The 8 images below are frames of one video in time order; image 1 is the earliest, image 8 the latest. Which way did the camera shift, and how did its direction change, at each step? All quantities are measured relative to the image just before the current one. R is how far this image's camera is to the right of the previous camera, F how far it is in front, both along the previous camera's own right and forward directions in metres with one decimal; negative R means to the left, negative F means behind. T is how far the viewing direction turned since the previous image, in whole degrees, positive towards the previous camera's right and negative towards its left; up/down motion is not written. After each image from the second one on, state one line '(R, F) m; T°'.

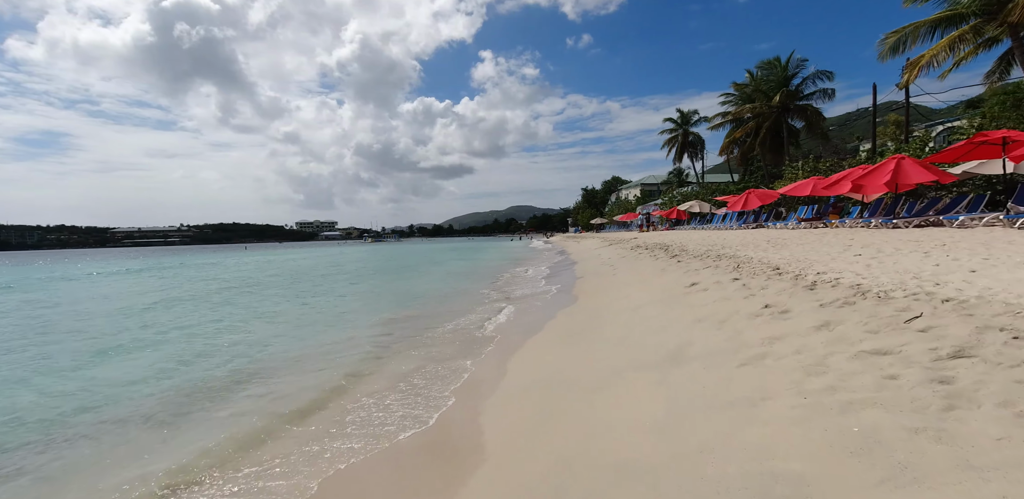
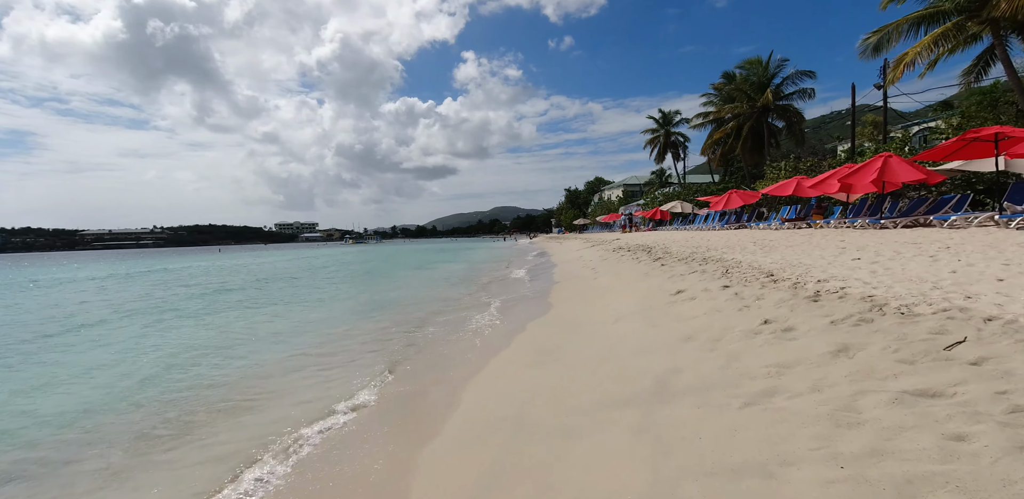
(+0.2, +0.8) m; +2°
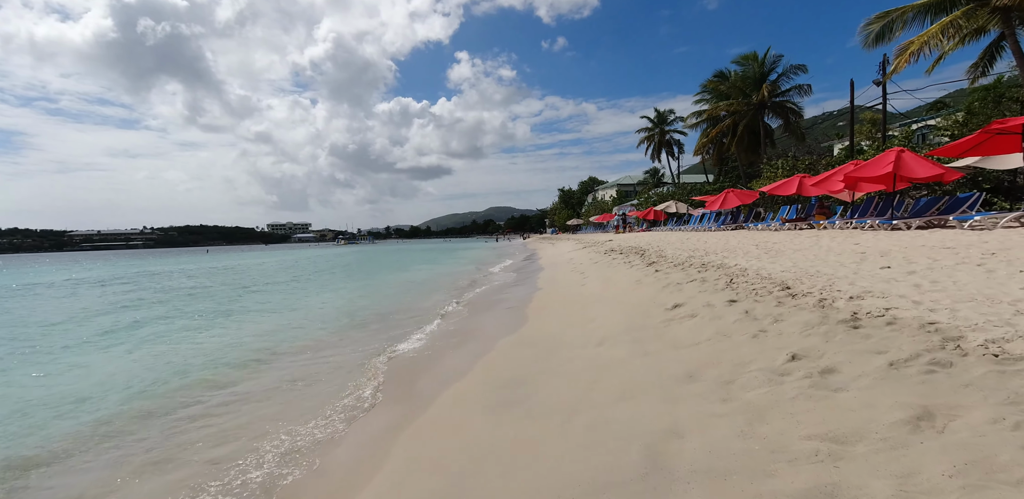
(+0.3, +1.1) m; +1°
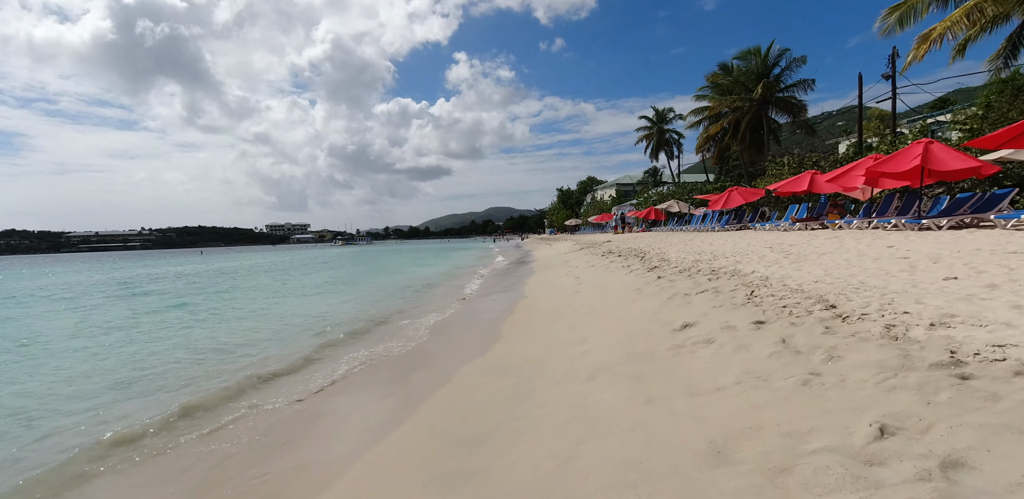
(+0.3, +1.2) m; 0°
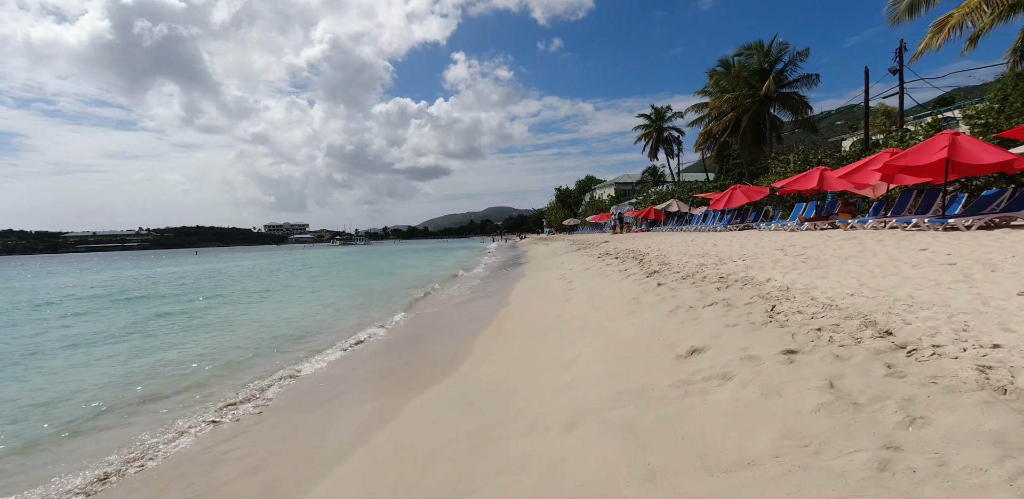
(+0.3, +0.9) m; 0°
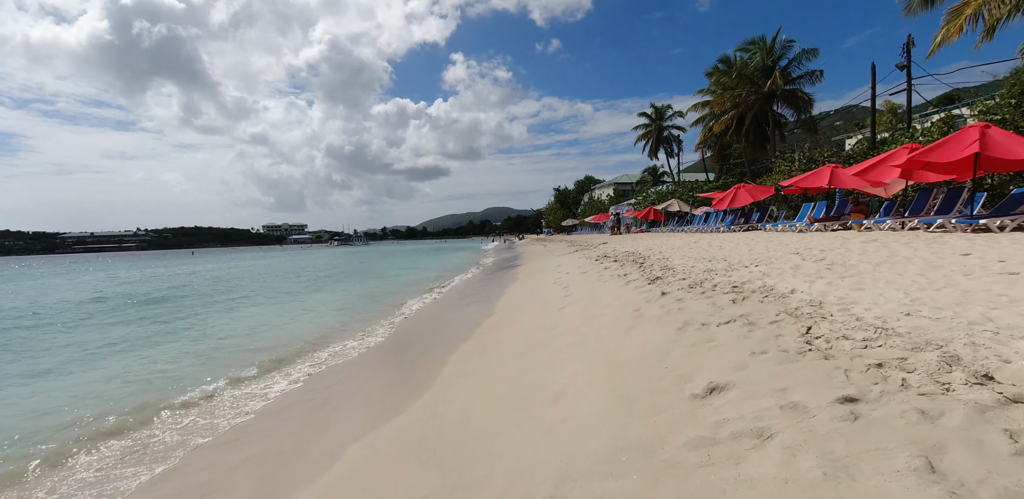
(+0.2, +0.9) m; 0°
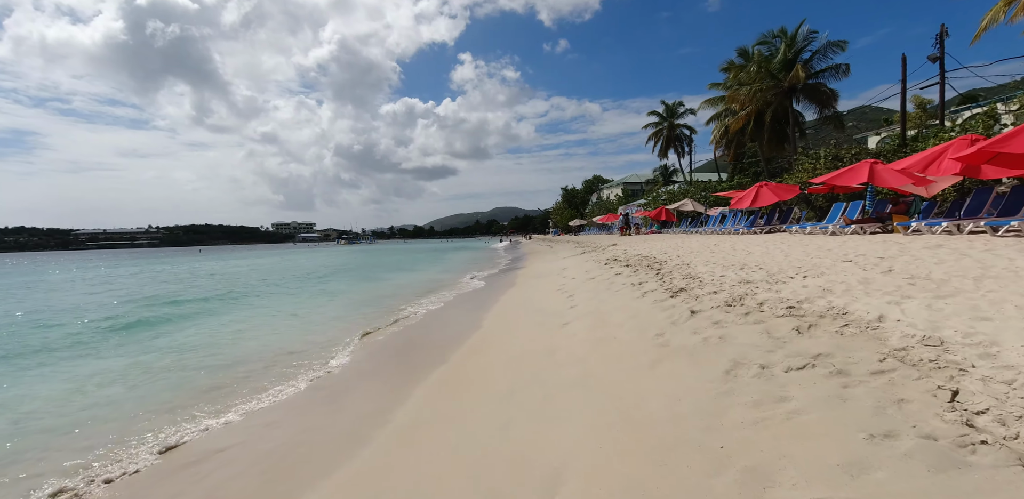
(+0.2, +1.3) m; -1°
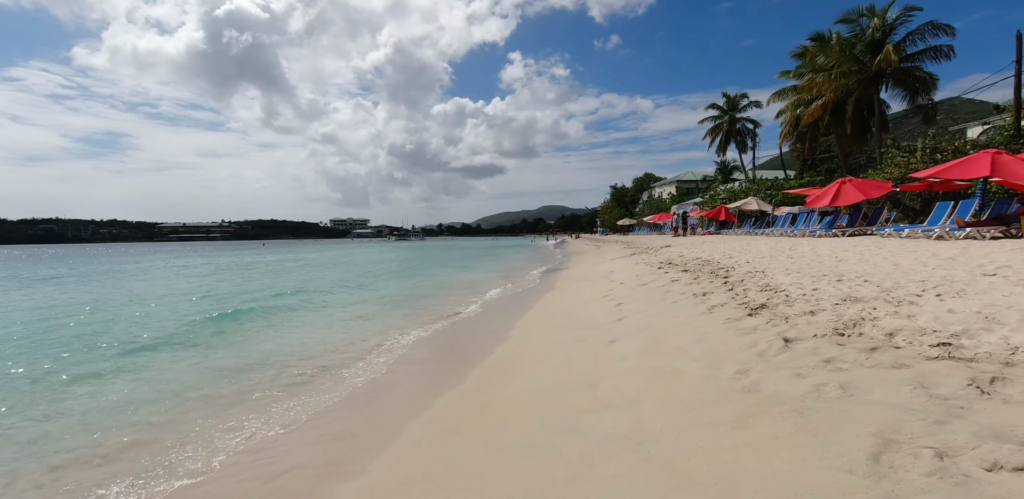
(+0.1, +1.1) m; -5°
